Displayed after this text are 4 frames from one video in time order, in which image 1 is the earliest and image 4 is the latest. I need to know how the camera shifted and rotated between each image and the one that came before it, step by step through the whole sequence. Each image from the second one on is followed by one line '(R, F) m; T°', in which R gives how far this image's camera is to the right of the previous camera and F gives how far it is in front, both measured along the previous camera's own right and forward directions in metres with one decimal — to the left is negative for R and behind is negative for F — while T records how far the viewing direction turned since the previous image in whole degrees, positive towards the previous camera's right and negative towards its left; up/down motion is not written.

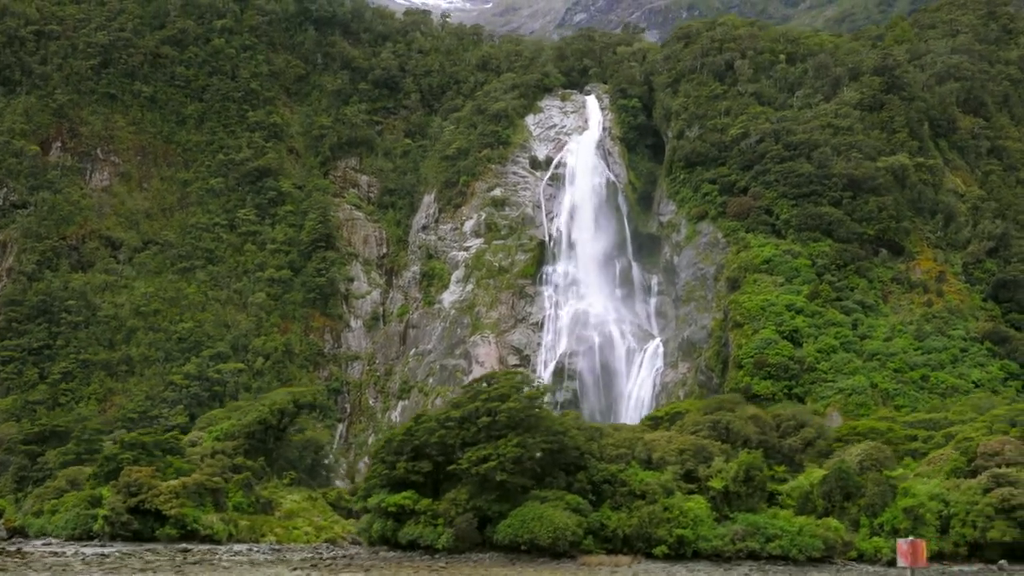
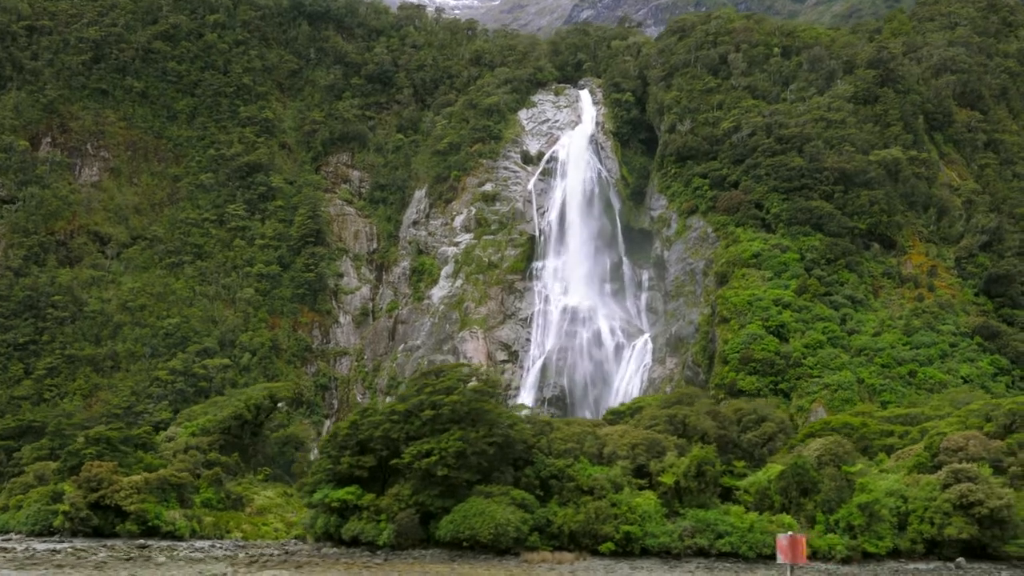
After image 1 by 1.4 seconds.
(+0.9, +0.3) m; 0°
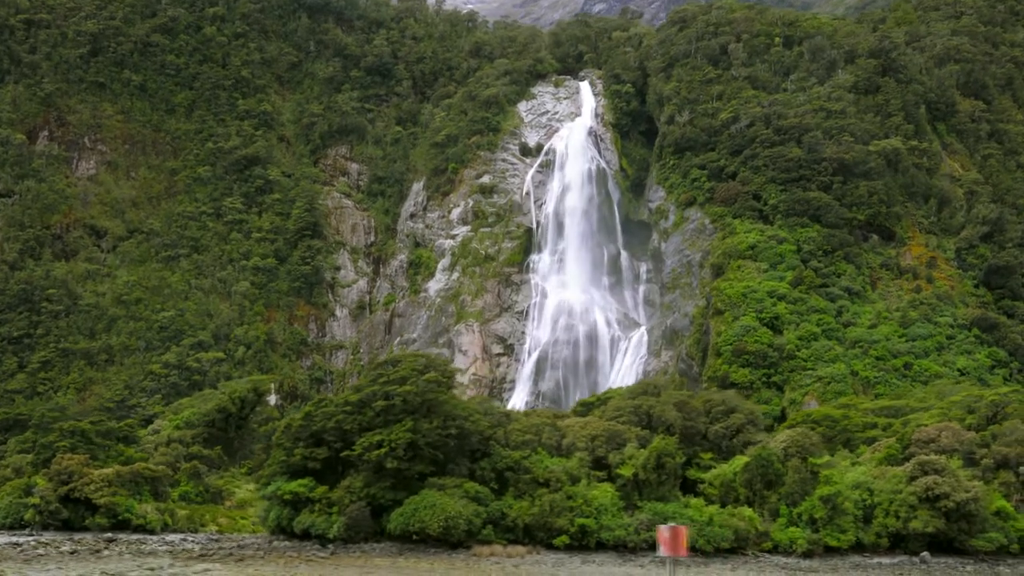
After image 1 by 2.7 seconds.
(+0.8, +0.3) m; -1°
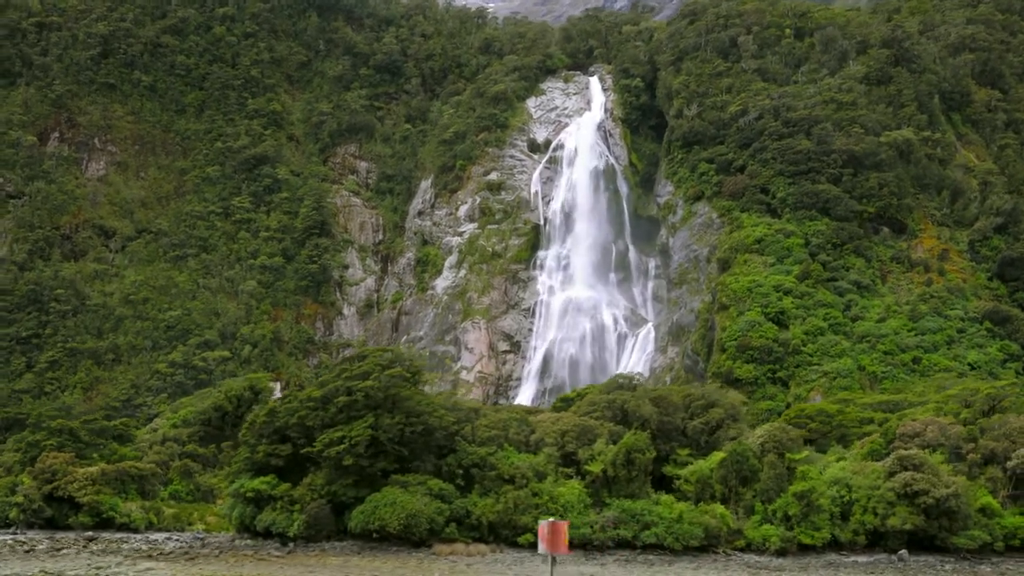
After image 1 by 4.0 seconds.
(+0.8, +0.3) m; -1°
